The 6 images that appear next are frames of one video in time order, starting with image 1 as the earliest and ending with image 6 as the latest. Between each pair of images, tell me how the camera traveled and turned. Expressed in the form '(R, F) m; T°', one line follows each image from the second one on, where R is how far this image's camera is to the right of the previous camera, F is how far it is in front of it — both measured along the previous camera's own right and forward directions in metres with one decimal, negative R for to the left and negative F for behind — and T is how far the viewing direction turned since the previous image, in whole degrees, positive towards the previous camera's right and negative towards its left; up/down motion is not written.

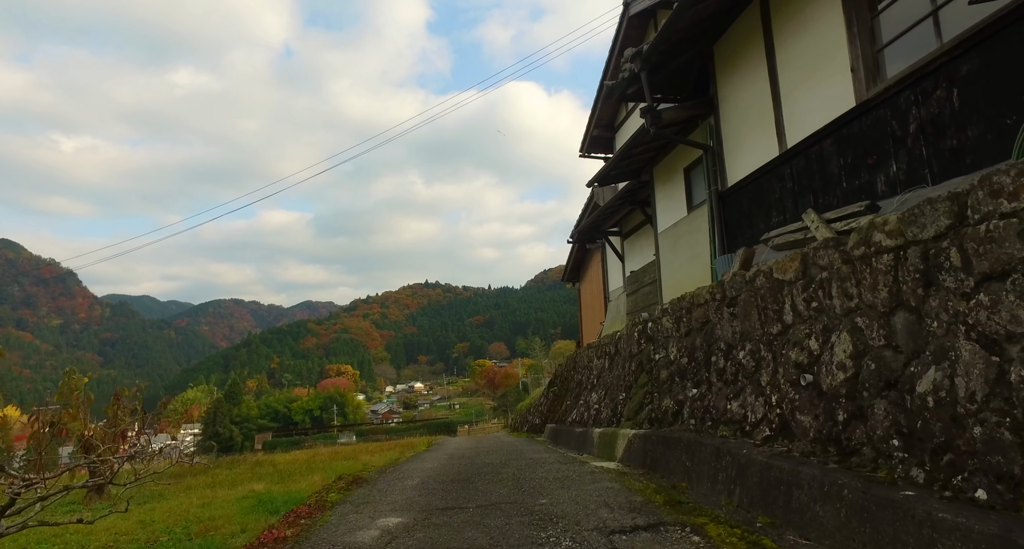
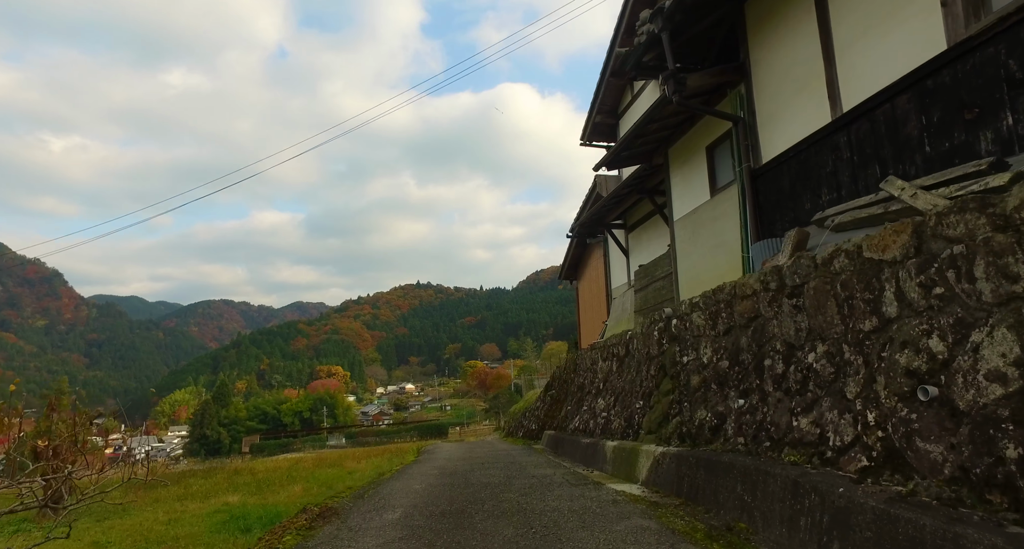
(-0.1, +1.0) m; +1°
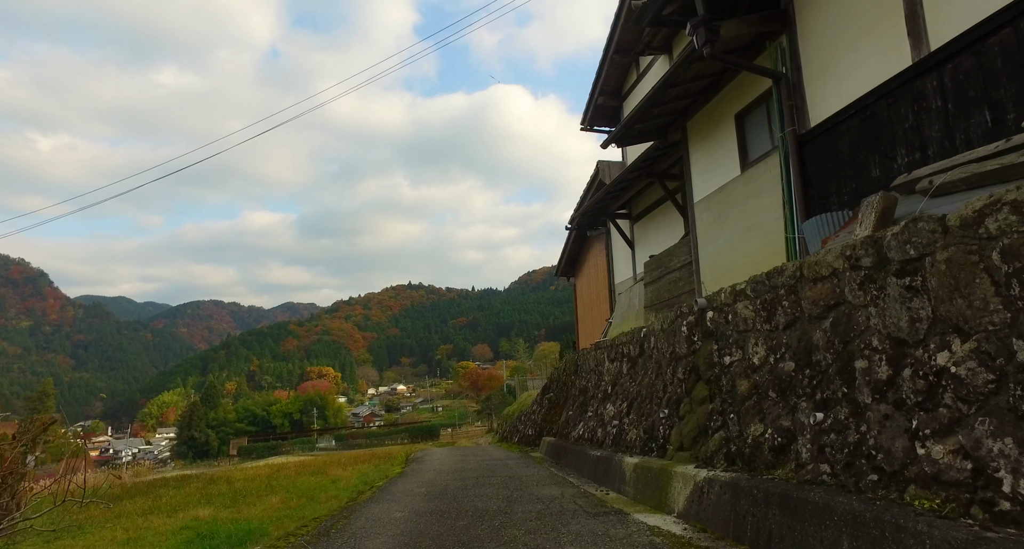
(-0.1, +1.0) m; +1°
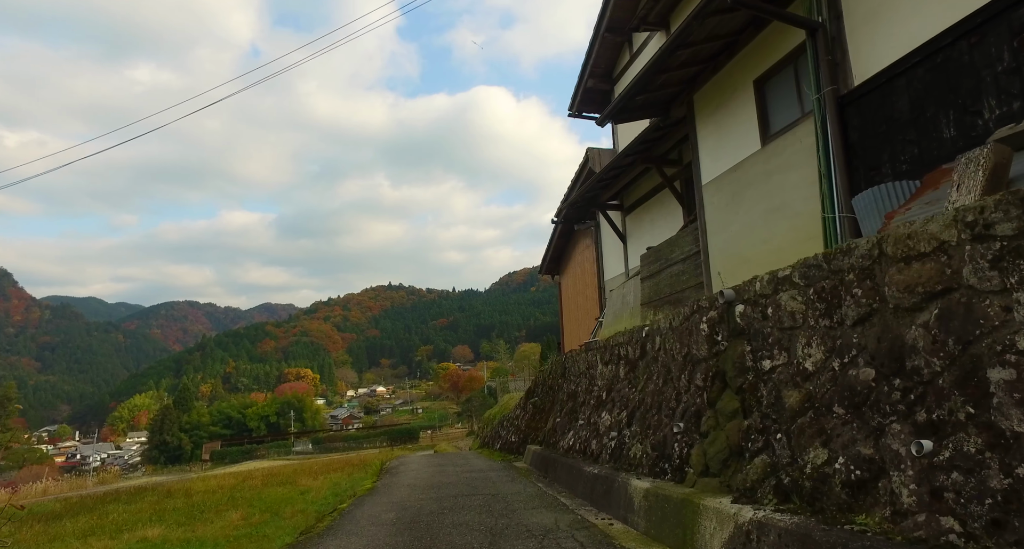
(0.0, +0.9) m; +2°
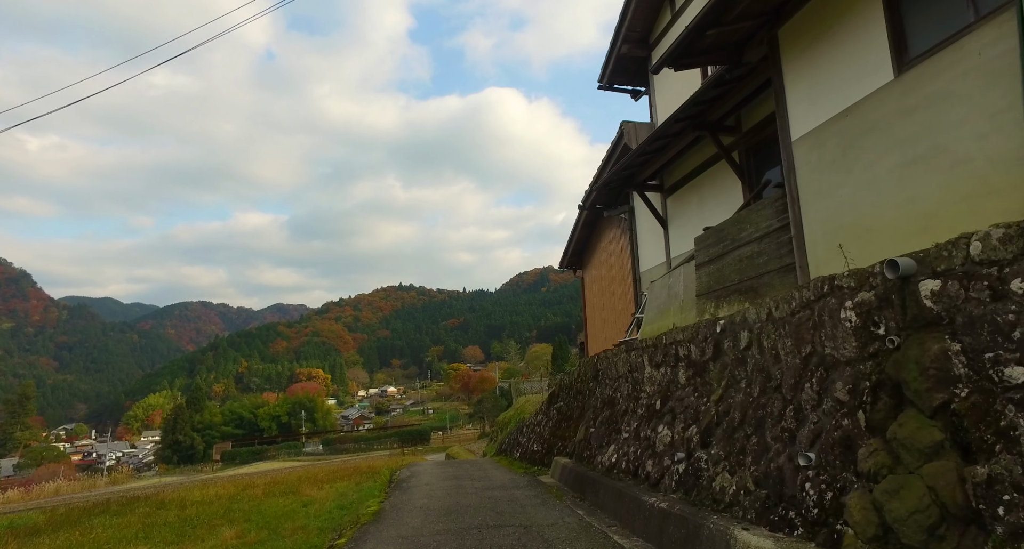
(-0.2, +1.3) m; -1°
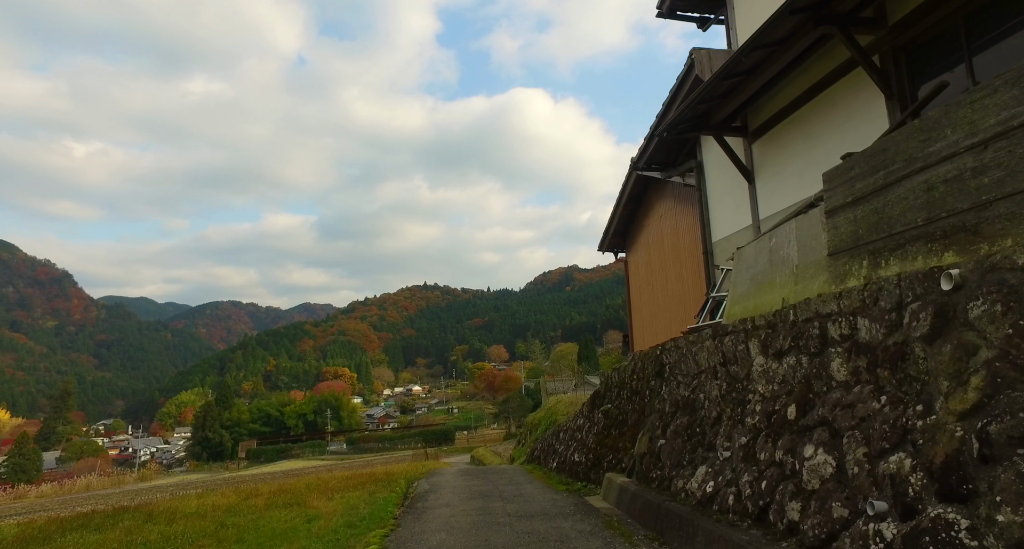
(-0.2, +2.2) m; -2°
